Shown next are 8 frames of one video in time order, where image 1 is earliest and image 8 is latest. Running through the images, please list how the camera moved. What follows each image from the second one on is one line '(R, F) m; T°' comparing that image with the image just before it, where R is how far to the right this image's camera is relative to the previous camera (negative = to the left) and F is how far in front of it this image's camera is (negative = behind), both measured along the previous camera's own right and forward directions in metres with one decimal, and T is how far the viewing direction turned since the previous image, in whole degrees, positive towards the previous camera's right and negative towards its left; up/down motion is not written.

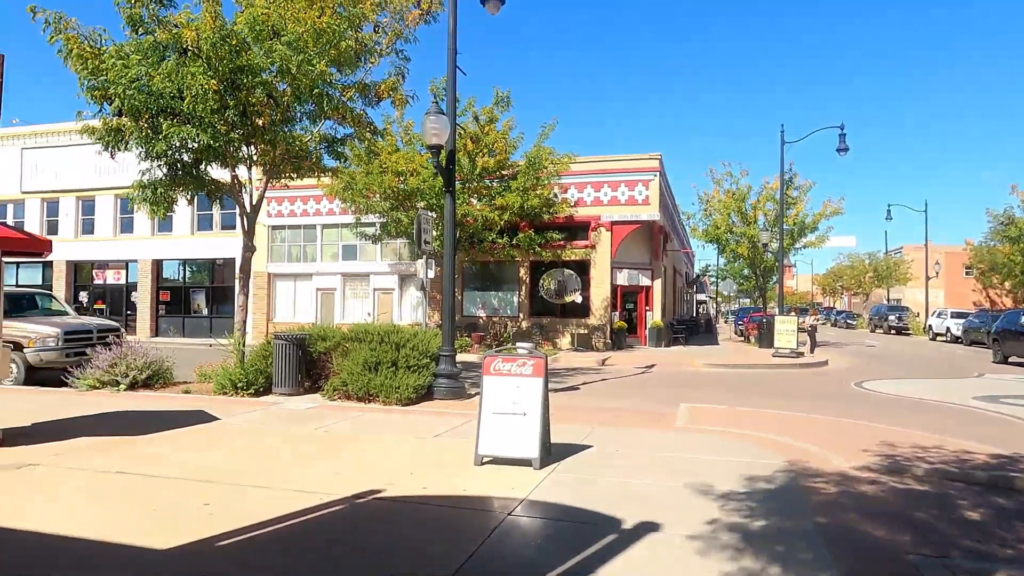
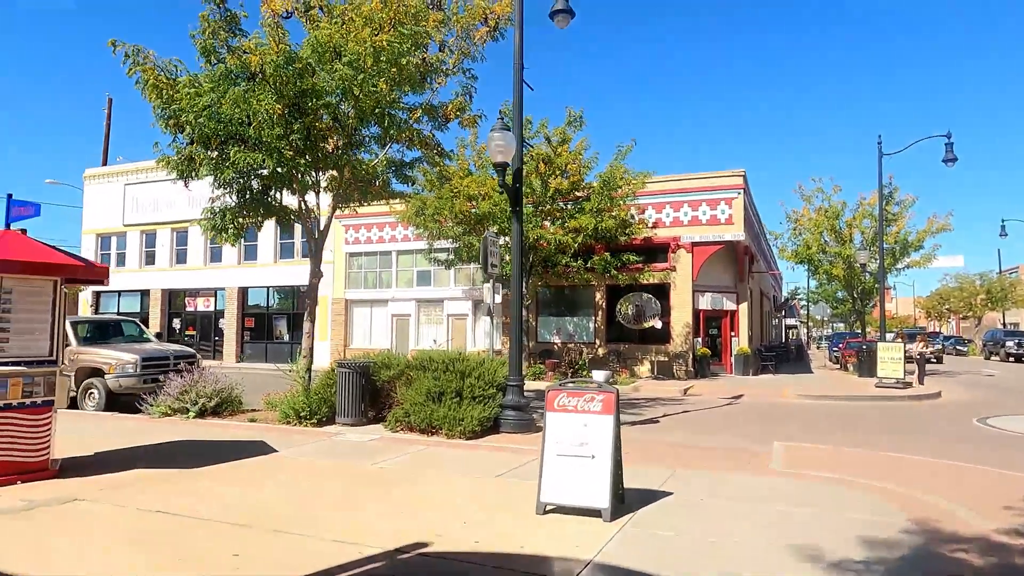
(+0.1, +0.7) m; -7°
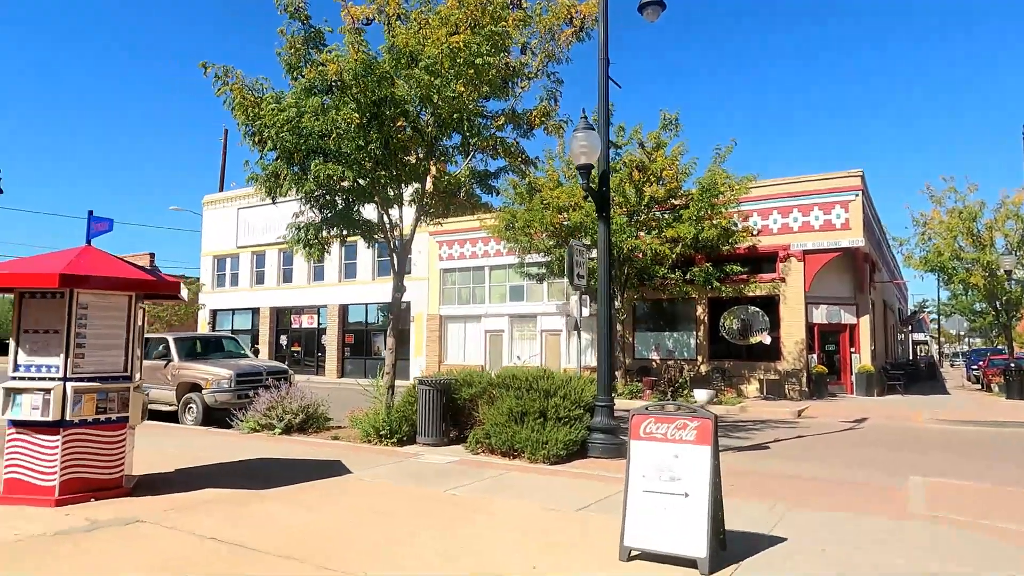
(+0.2, +0.7) m; -9°
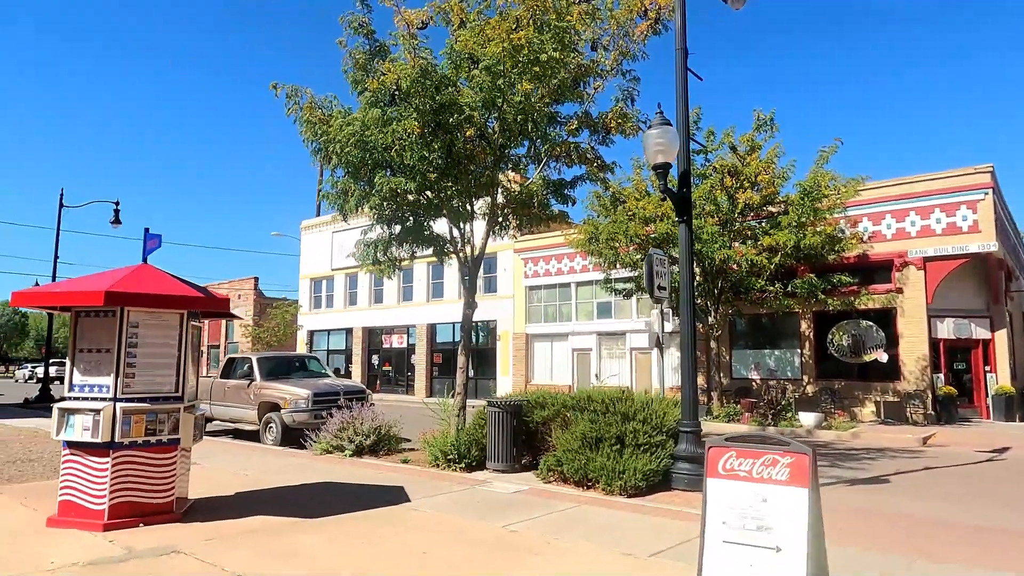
(+0.3, +0.7) m; -8°
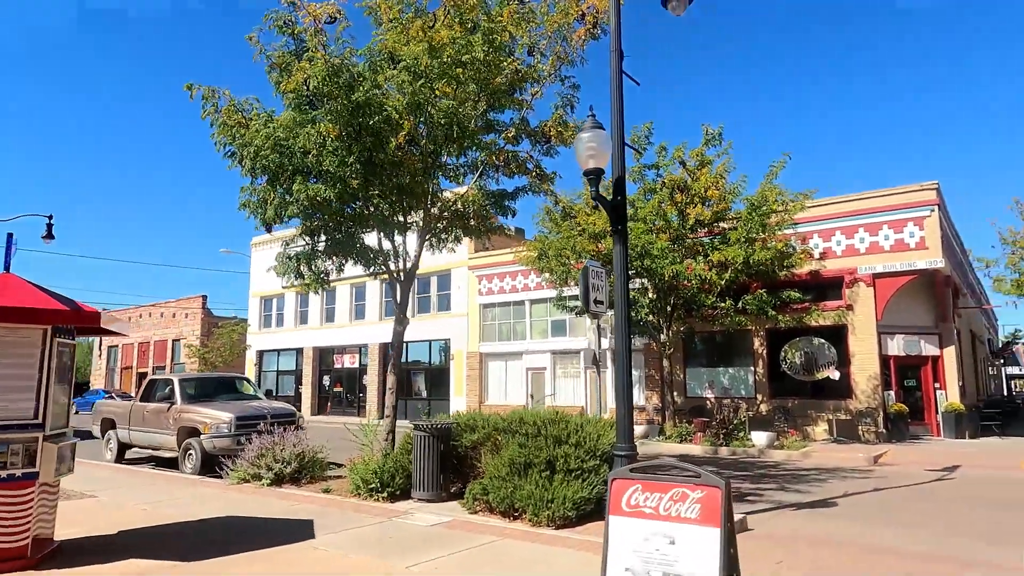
(+0.5, +0.6) m; +3°
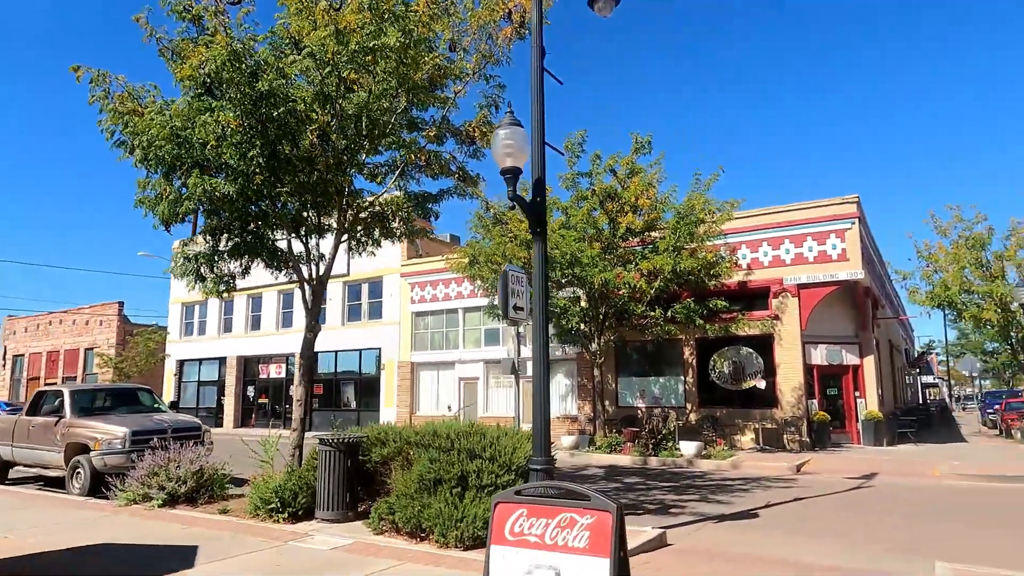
(+0.4, +0.4) m; +5°
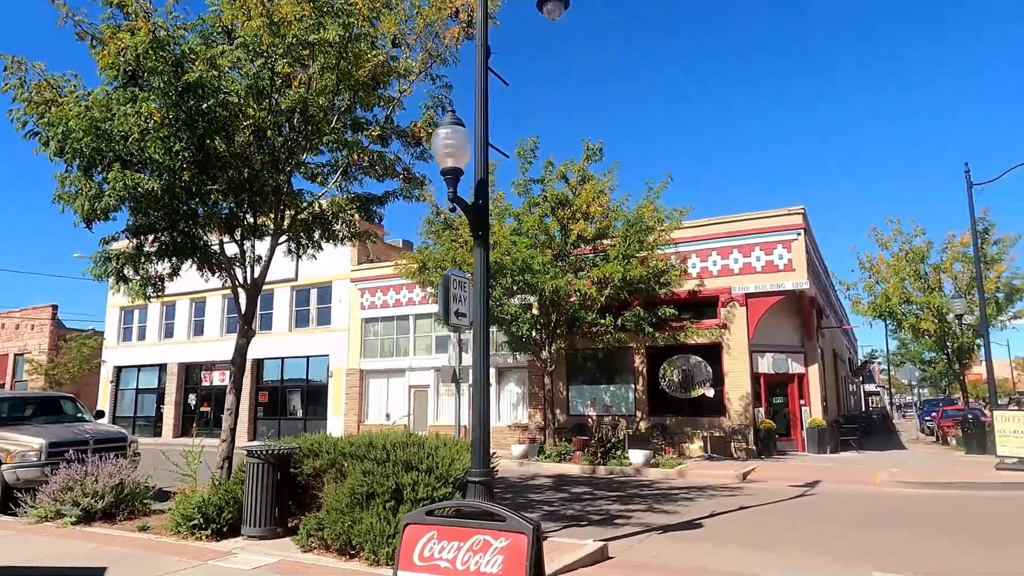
(+0.2, +0.3) m; +4°
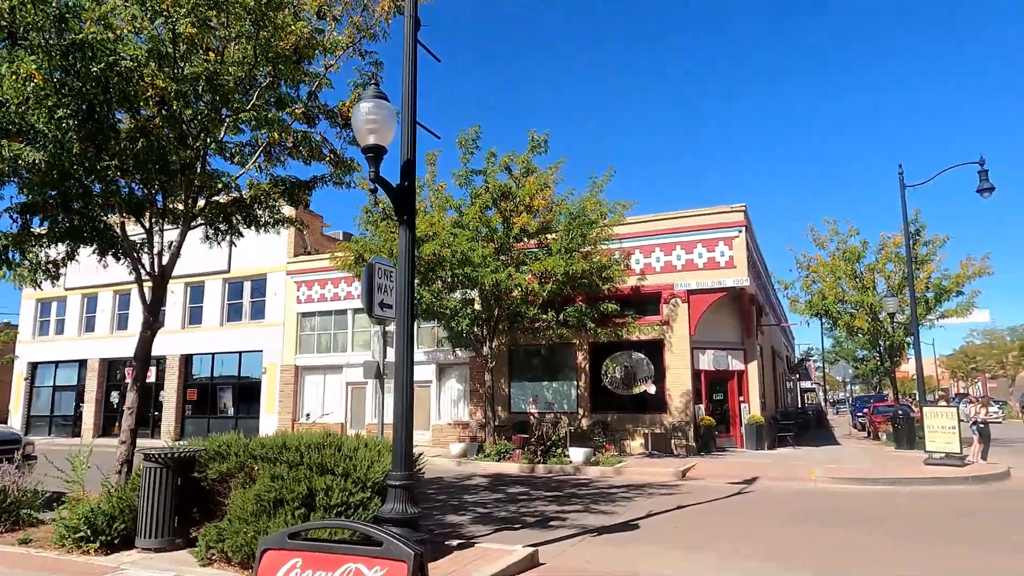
(+0.2, +0.5) m; +4°
